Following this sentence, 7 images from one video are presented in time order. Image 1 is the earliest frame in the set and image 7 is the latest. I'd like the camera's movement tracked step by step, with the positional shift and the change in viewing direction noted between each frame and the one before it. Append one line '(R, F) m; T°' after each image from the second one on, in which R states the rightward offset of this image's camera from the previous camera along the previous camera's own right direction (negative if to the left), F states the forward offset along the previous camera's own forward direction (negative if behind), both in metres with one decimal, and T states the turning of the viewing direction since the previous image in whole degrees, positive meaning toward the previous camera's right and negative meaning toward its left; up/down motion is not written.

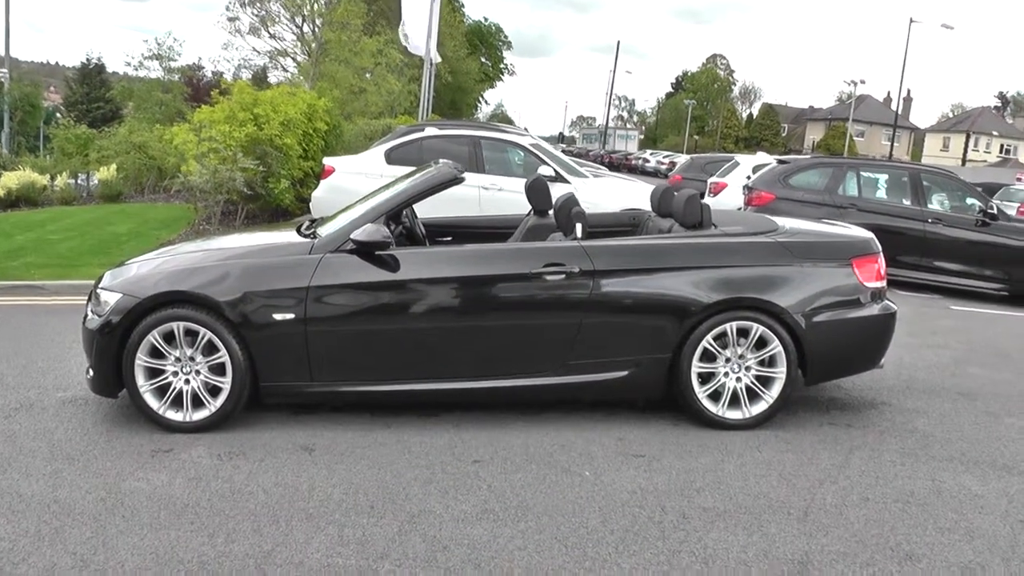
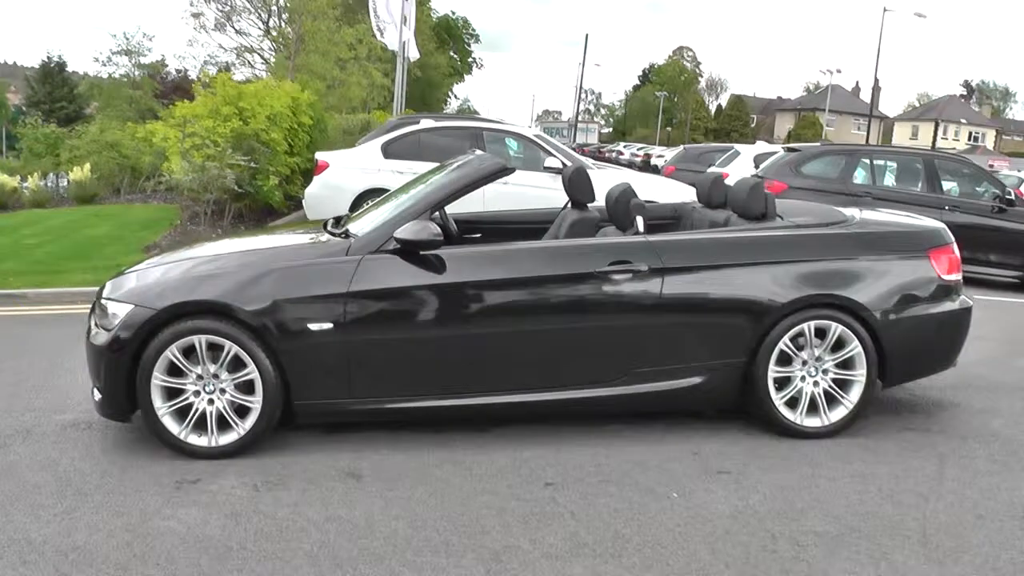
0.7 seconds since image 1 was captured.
(-0.5, +0.5) m; +3°
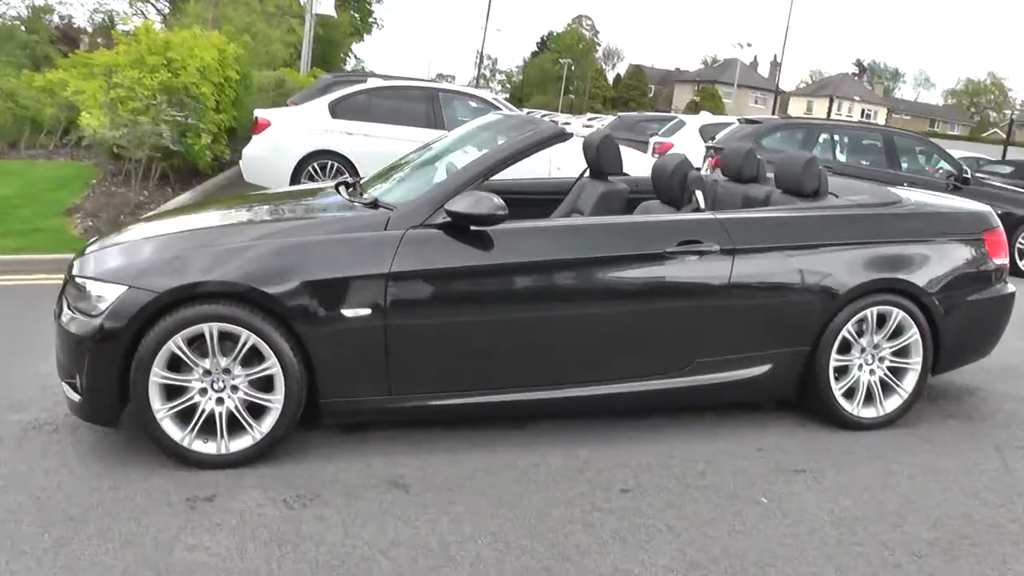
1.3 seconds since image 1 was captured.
(-0.7, +0.6) m; +8°
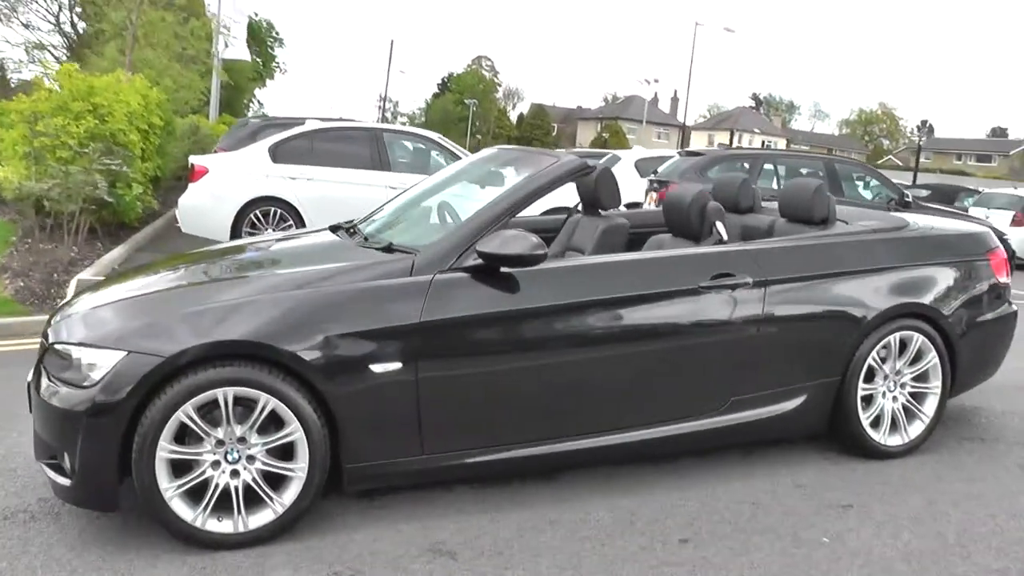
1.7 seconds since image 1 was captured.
(-0.5, +0.3) m; +6°
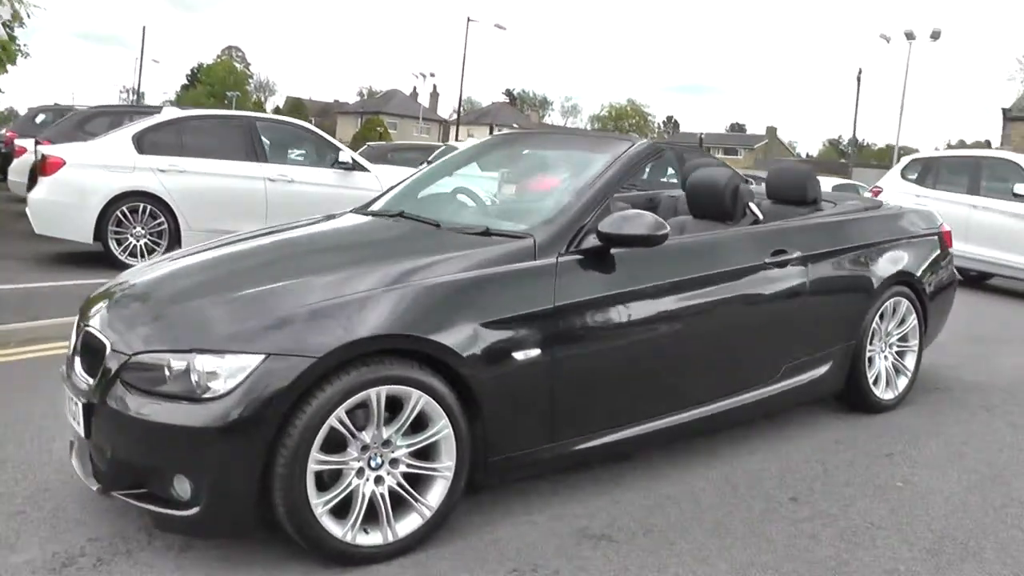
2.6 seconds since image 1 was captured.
(-1.4, +0.3) m; +16°
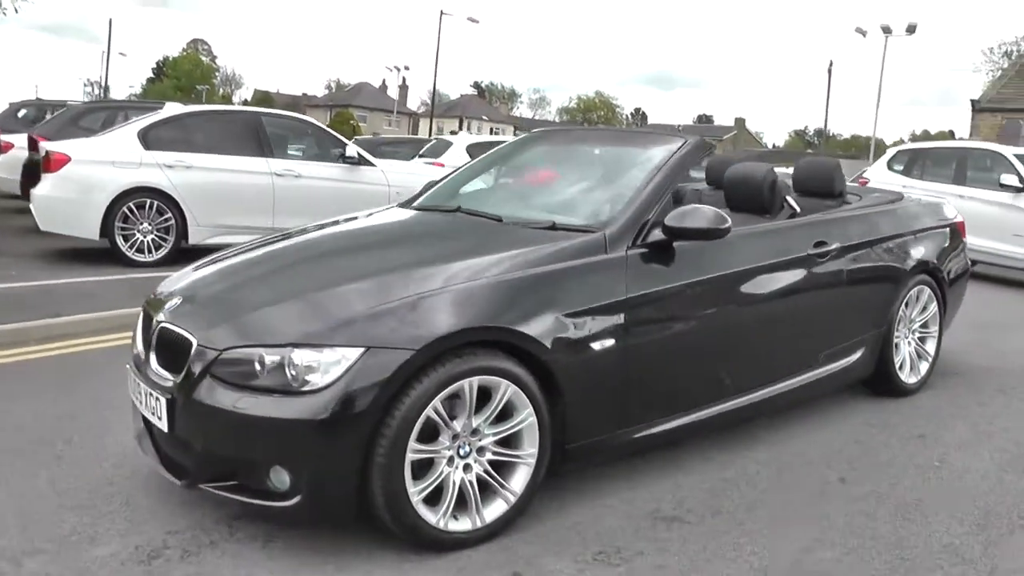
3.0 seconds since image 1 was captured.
(-0.4, -0.1) m; +3°
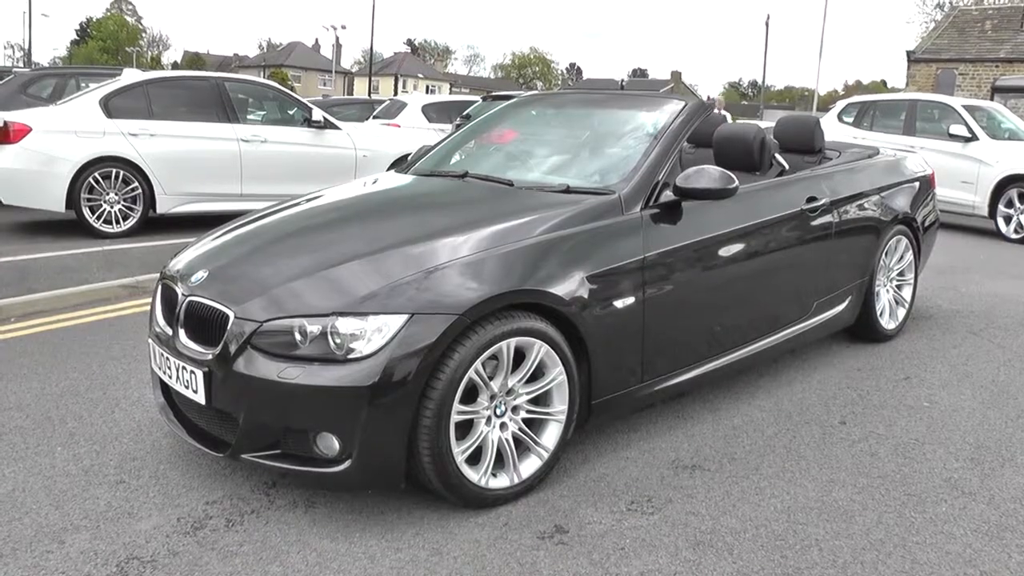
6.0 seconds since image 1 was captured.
(-0.3, -0.1) m; +4°
